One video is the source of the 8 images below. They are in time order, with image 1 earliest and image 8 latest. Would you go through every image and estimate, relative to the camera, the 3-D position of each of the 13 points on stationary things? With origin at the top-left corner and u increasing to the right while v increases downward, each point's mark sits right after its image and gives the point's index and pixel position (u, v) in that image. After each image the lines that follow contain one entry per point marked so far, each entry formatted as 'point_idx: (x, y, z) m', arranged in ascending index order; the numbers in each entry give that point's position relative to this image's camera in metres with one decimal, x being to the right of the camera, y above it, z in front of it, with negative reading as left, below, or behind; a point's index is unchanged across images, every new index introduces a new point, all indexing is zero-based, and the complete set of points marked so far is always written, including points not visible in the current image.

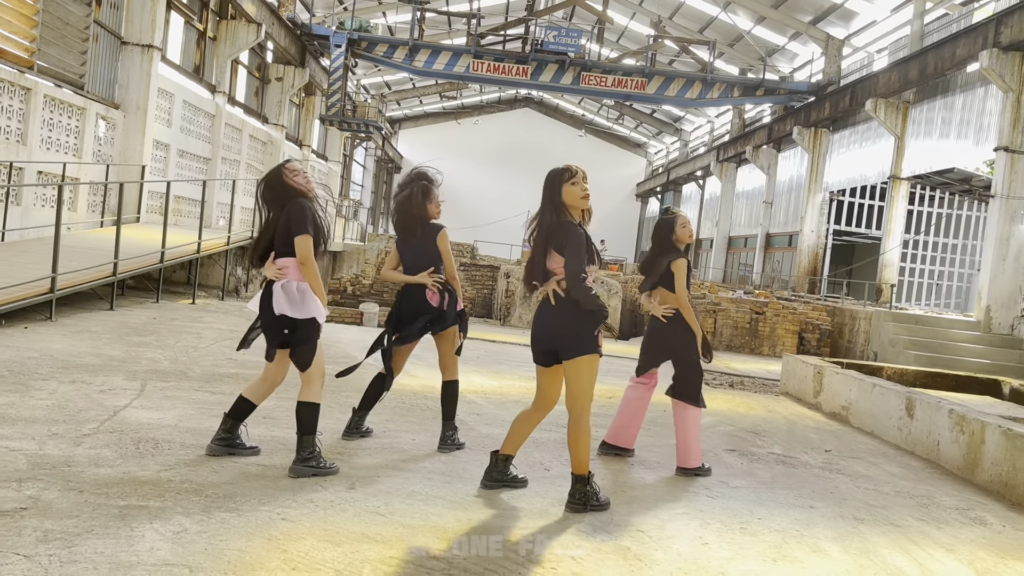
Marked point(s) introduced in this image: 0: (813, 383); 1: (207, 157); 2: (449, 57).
0: (+2.3, -0.7, +6.7) m
1: (-5.0, +2.1, +14.2) m
2: (-1.3, +4.8, +17.8) m
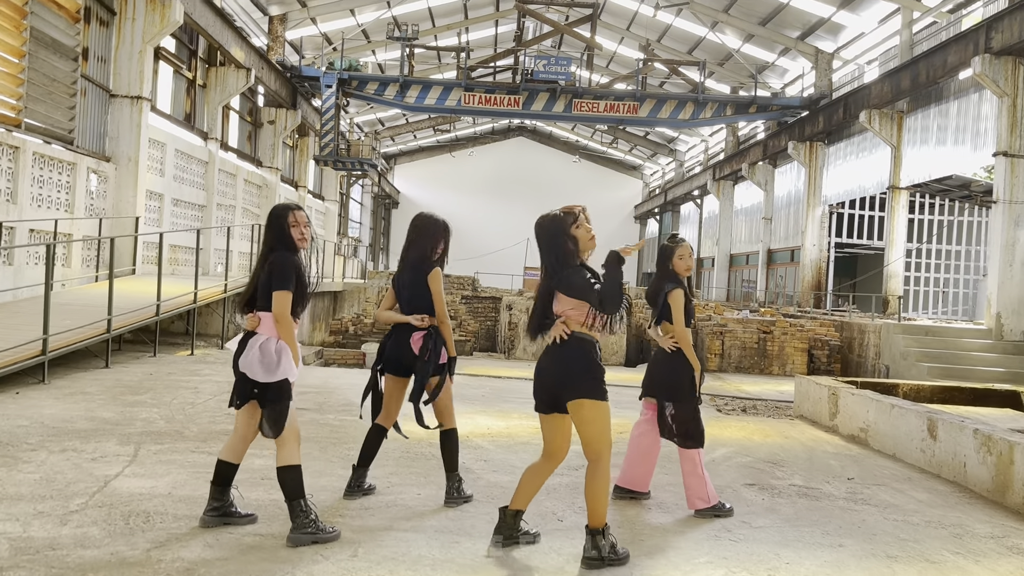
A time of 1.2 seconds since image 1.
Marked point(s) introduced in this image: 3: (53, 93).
0: (+2.4, -0.9, +6.5) m
1: (-5.1, +1.4, +14.1) m
2: (-1.5, +4.1, +17.8) m
3: (-5.0, +2.1, +9.4) m
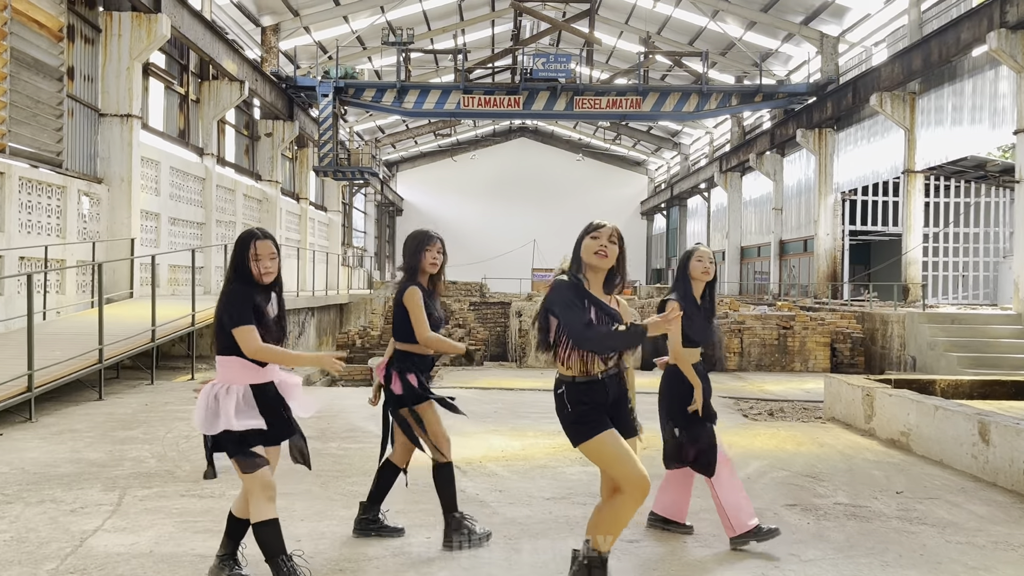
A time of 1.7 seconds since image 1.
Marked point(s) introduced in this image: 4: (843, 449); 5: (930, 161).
0: (+2.5, -0.8, +6.1) m
1: (-5.0, +1.1, +13.8) m
2: (-1.5, +3.9, +17.5) m
3: (-5.0, +1.8, +9.1) m
4: (+2.1, -1.0, +5.5) m
5: (+7.0, +2.1, +14.3) m
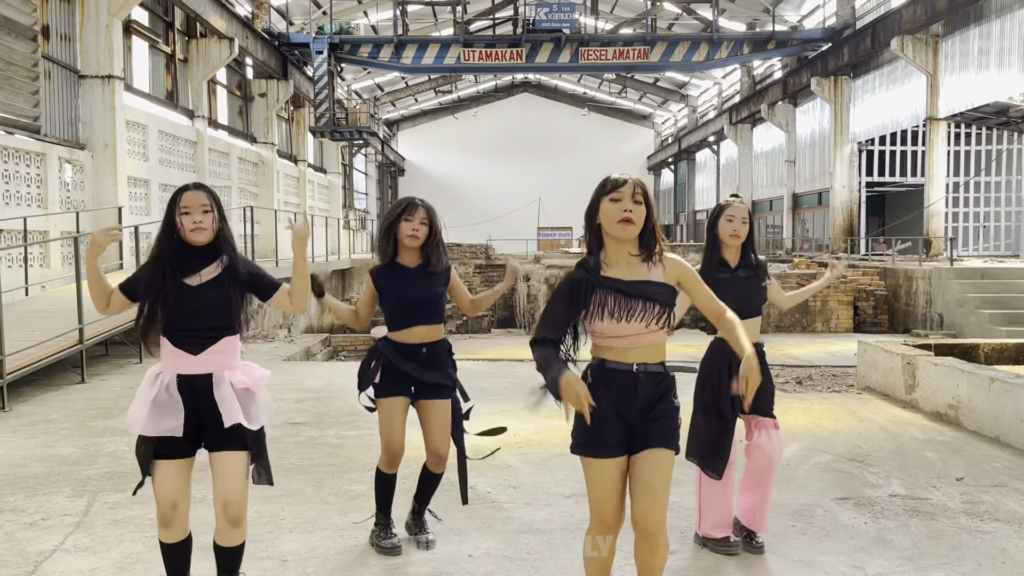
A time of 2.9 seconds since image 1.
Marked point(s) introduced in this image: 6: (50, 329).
0: (+2.6, -0.6, +5.6) m
1: (-4.9, +1.5, +13.3) m
2: (-1.4, +4.7, +16.8) m
3: (-5.0, +2.1, +8.5) m
4: (+2.2, -0.8, +5.0) m
5: (+7.0, +2.9, +13.6) m
6: (-3.5, -0.3, +6.5) m
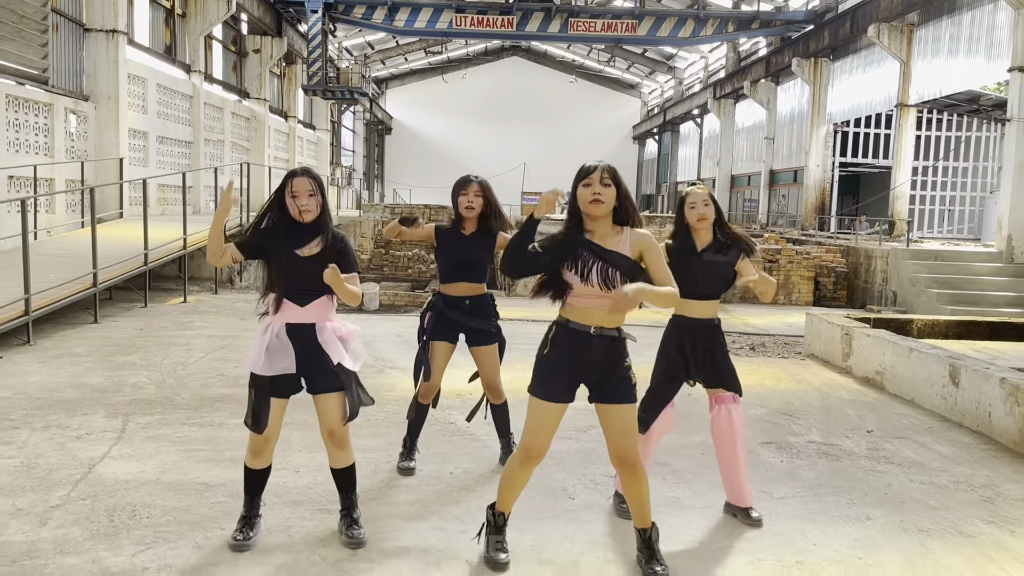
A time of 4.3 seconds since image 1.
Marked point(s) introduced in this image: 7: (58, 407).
0: (+2.4, -0.4, +6.3) m
1: (-5.1, +2.3, +13.7) m
2: (-1.6, +5.5, +17.1) m
3: (-5.1, +2.7, +8.9) m
4: (+2.0, -0.6, +5.7) m
5: (+6.8, +3.2, +14.2) m
6: (-3.7, +0.1, +7.0) m
7: (-2.3, -0.6, +4.3) m
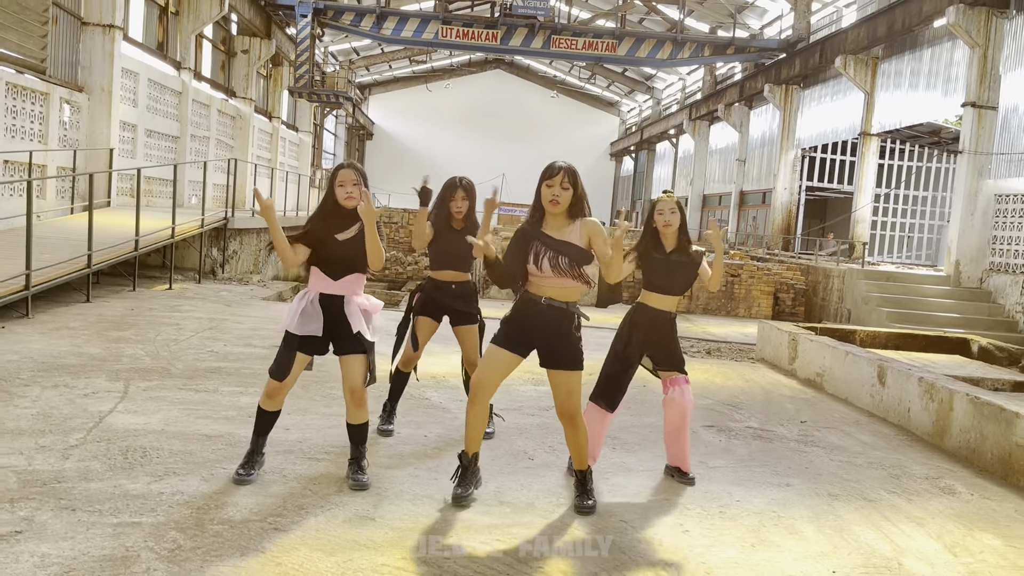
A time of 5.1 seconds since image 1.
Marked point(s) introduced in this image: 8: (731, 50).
0: (+2.2, -0.5, +6.8) m
1: (-5.5, +2.5, +14.0) m
2: (-1.9, +5.4, +17.6) m
3: (-5.2, +2.9, +9.2) m
4: (+1.8, -0.7, +6.2) m
5: (+6.5, +2.8, +14.9) m
6: (-3.9, +0.3, +7.4) m
7: (-2.5, -0.5, +4.7) m
8: (+4.6, +5.0, +18.1) m
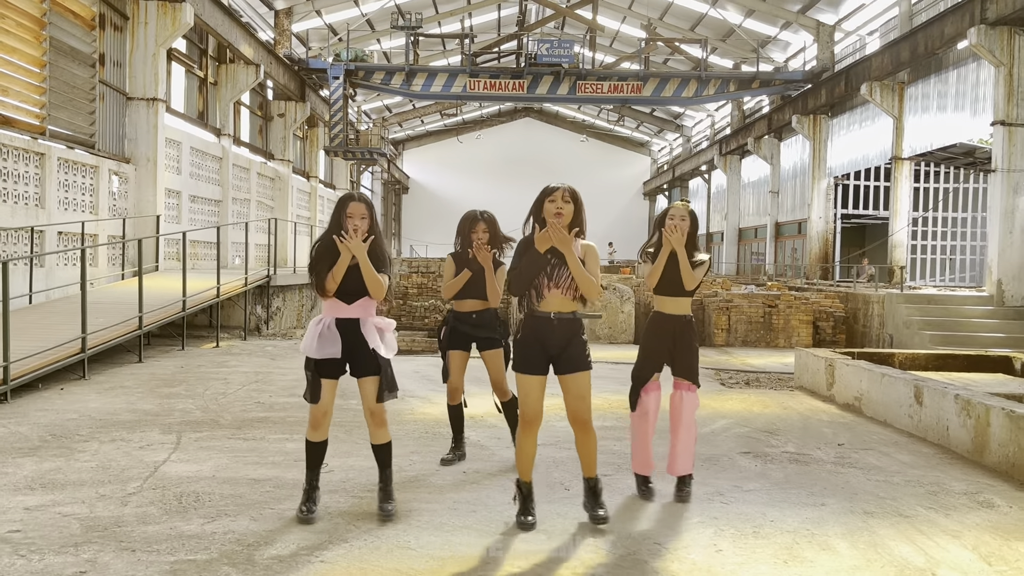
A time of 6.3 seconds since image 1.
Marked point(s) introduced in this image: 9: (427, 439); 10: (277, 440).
0: (+2.5, -0.7, +6.8) m
1: (-5.0, +1.5, +14.5) m
2: (-1.4, +4.4, +18.1) m
3: (-5.0, +2.1, +9.7) m
4: (+2.1, -0.9, +6.2) m
5: (+7.0, +2.4, +14.9) m
6: (-3.6, -0.3, +7.7) m
7: (-2.3, -0.8, +4.9) m
8: (+5.2, +4.3, +18.3) m
9: (-0.5, -0.9, +4.9) m
10: (-1.3, -0.8, +4.7) m
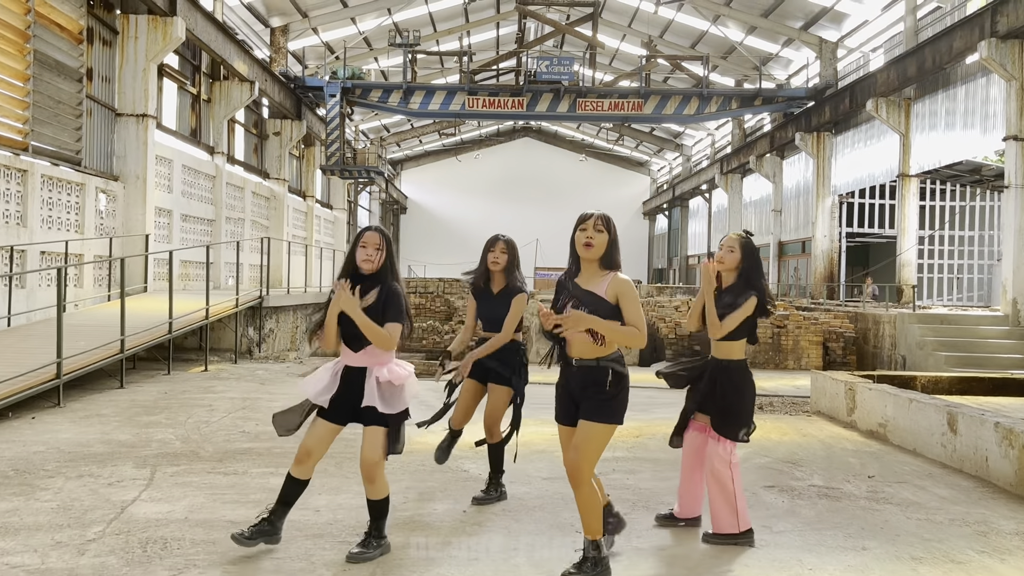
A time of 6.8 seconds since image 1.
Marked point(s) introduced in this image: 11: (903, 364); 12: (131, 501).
0: (+2.5, -0.8, +6.4) m
1: (-5.0, +1.1, +14.2) m
2: (-1.4, +4.0, +17.8) m
3: (-5.0, +1.9, +9.4) m
4: (+2.1, -1.0, +5.8) m
5: (+7.0, +2.1, +14.6) m
6: (-3.6, -0.4, +7.3) m
7: (-2.2, -0.9, +4.6) m
8: (+5.2, +3.9, +18.1) m
9: (-0.5, -1.0, +4.5) m
10: (-1.3, -0.9, +4.3) m
11: (+5.1, -1.0, +11.3) m
12: (-1.7, -0.9, +3.8) m
